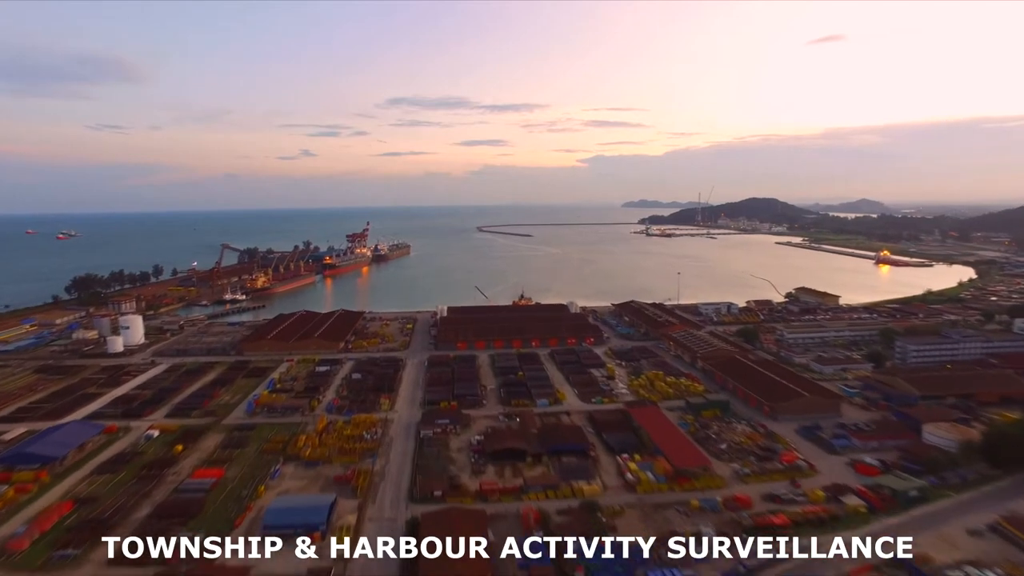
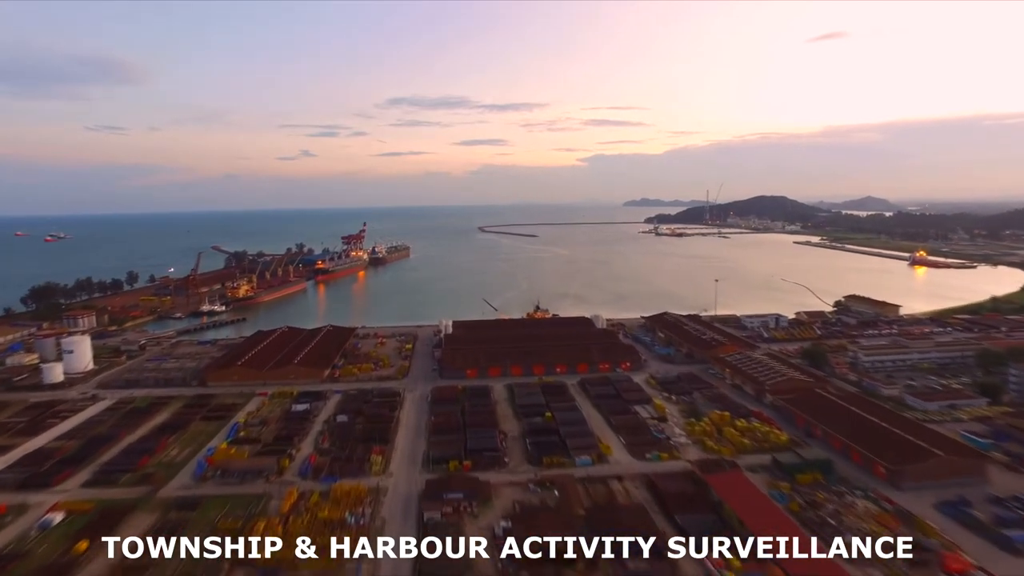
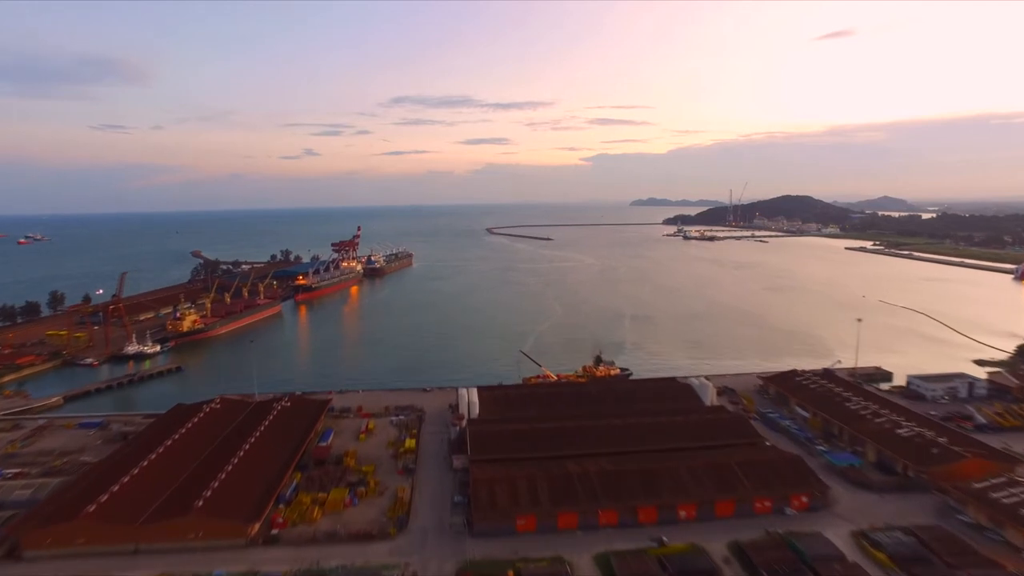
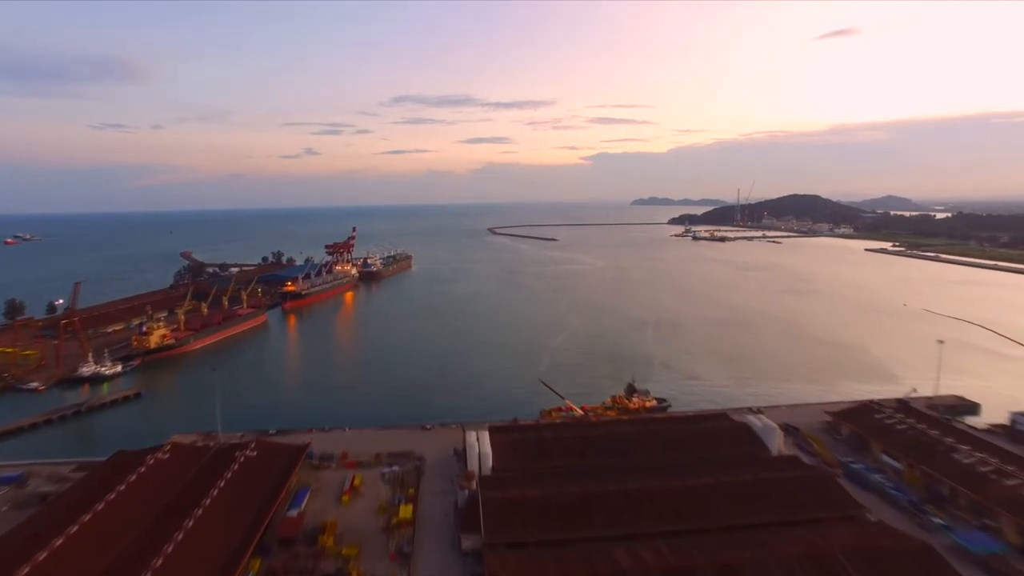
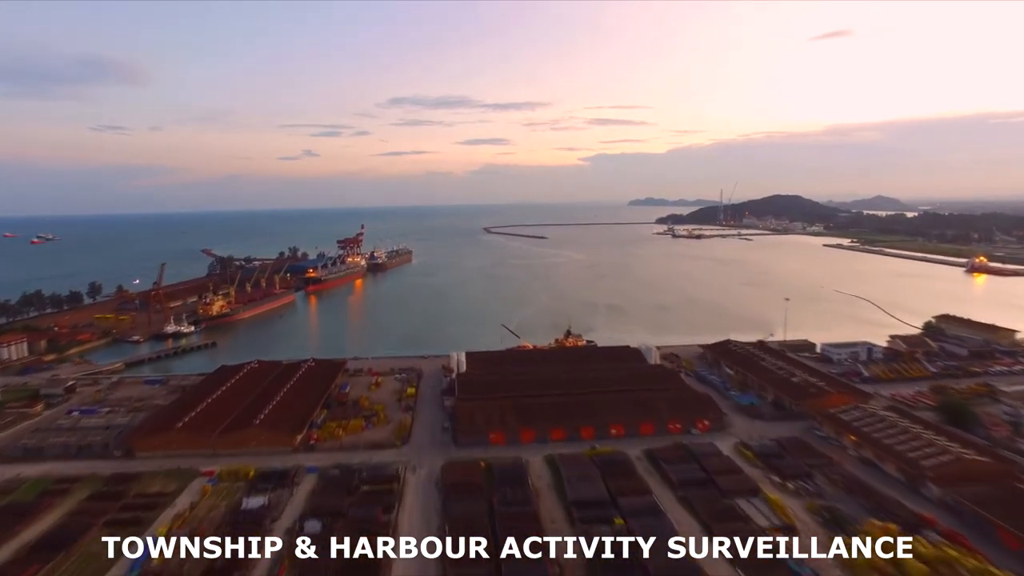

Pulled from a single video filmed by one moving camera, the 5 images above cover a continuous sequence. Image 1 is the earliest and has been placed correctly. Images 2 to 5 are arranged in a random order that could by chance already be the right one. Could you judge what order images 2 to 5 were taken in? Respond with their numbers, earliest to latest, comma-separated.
2, 5, 3, 4
